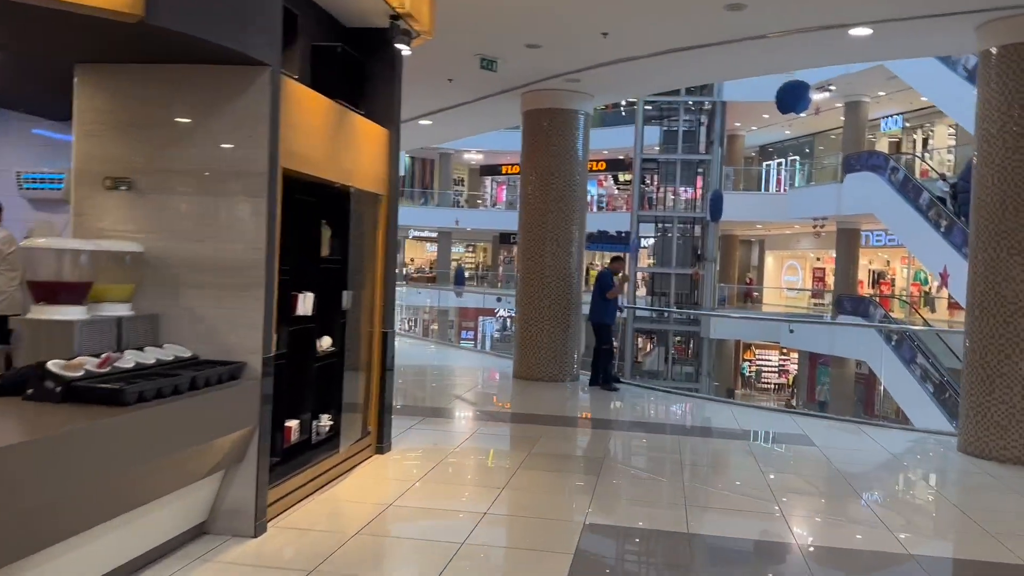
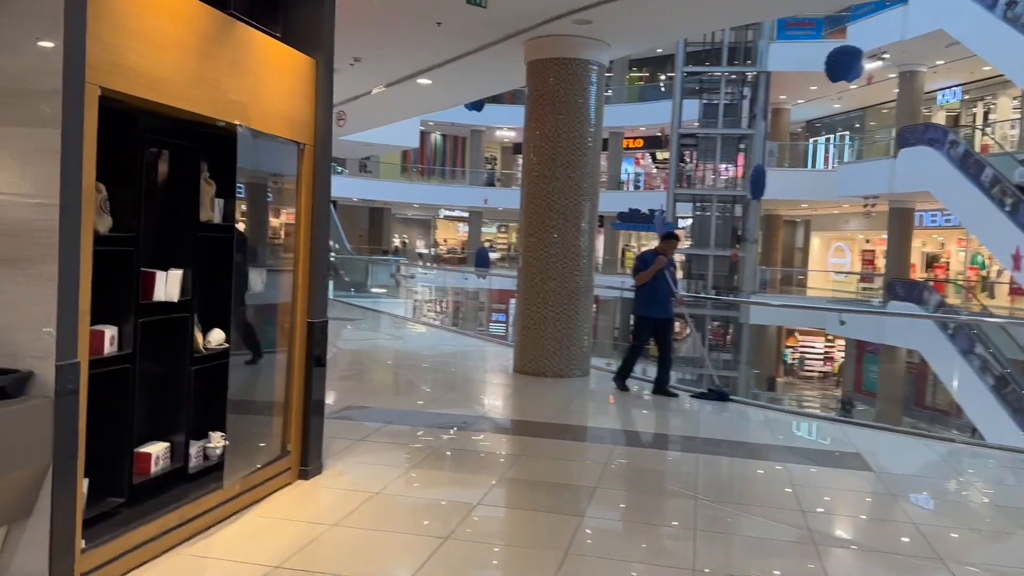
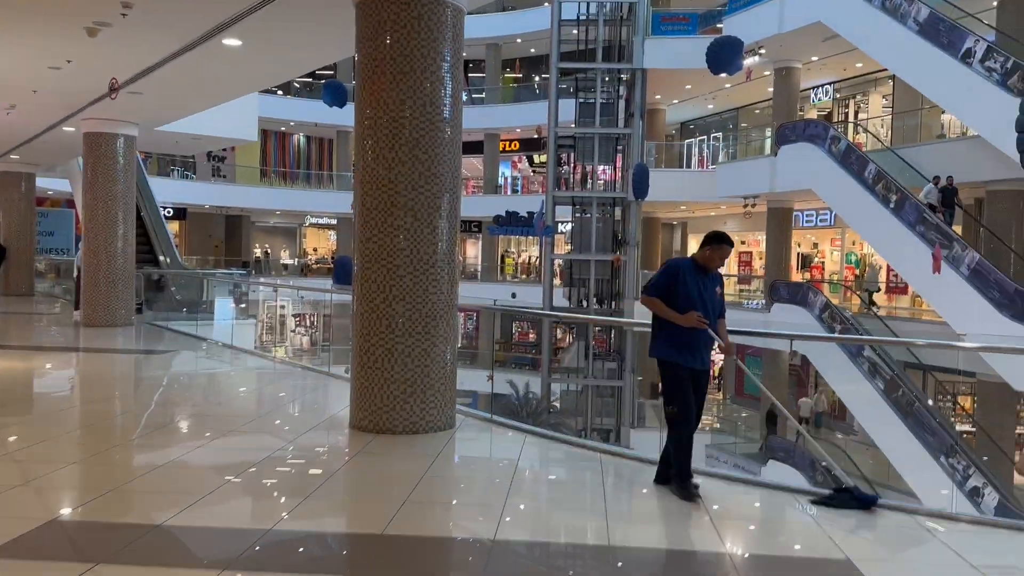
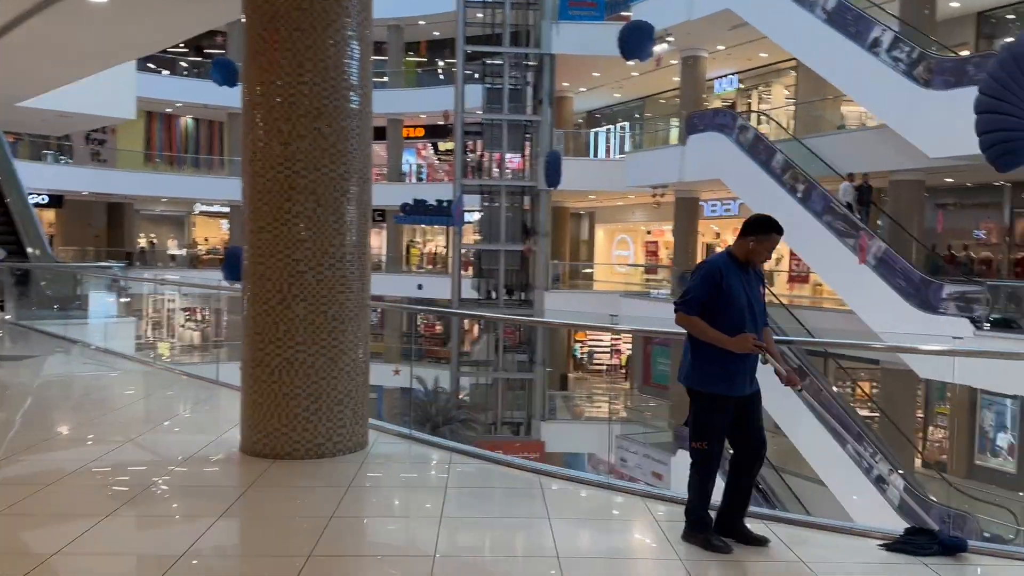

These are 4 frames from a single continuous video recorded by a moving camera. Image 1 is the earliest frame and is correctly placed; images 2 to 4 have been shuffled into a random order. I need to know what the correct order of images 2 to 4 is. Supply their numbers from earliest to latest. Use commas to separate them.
2, 3, 4
